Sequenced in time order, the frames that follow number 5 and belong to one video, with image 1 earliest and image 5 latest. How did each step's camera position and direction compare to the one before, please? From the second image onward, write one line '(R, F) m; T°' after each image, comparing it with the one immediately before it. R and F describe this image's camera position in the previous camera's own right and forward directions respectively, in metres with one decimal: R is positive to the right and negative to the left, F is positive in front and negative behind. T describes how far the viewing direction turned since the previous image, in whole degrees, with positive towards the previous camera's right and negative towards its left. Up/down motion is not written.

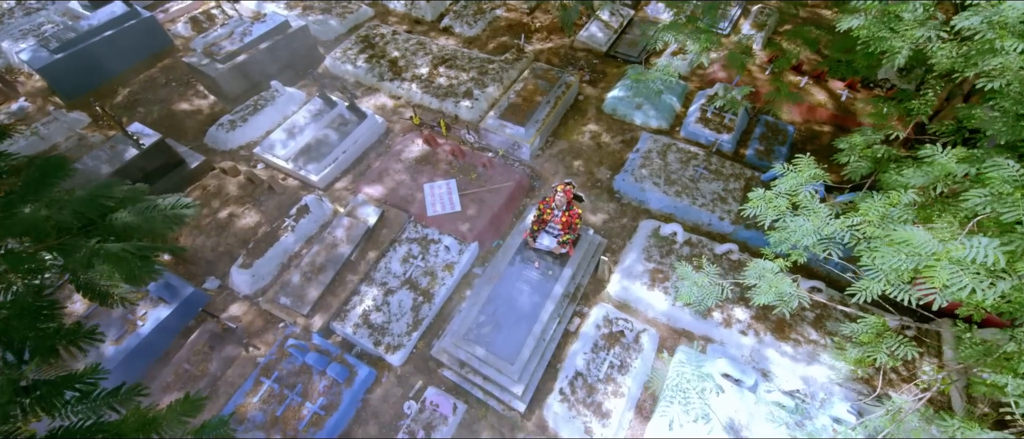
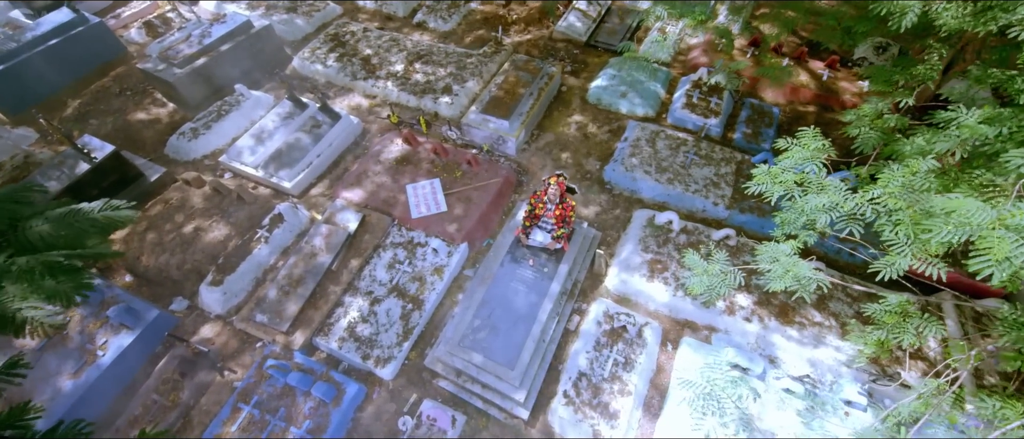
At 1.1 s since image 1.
(0.0, +0.3) m; +2°
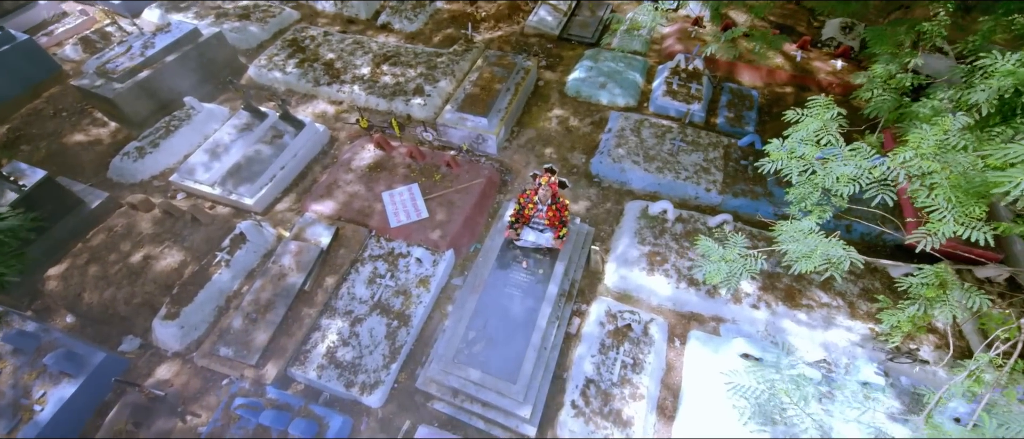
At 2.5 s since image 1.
(-0.1, +0.4) m; +2°
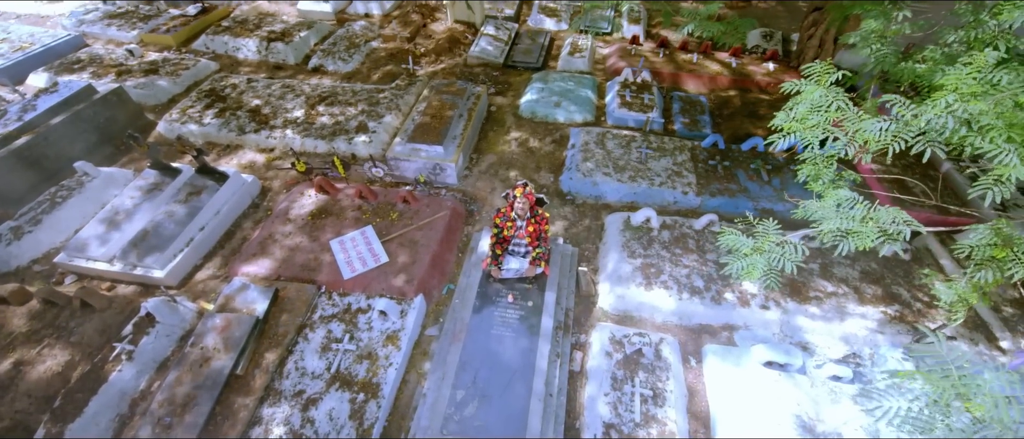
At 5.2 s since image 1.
(-0.1, +0.7) m; +5°
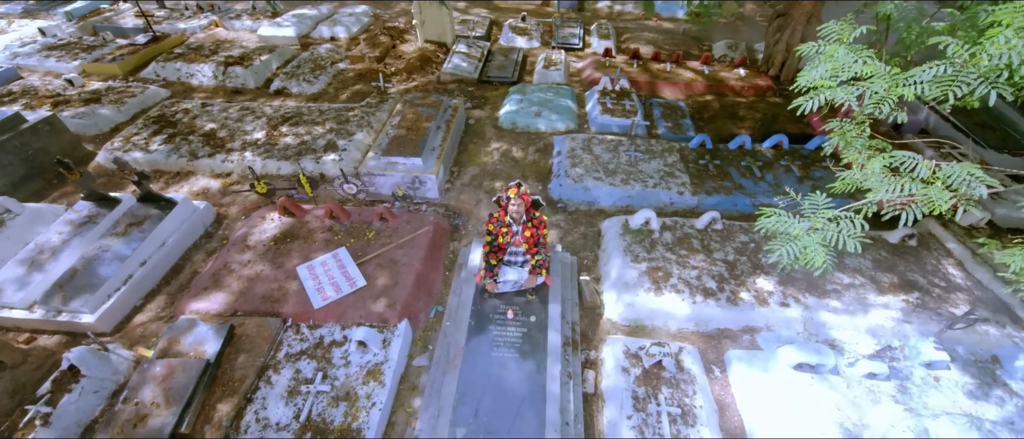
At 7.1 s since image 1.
(-0.1, +0.5) m; +2°
